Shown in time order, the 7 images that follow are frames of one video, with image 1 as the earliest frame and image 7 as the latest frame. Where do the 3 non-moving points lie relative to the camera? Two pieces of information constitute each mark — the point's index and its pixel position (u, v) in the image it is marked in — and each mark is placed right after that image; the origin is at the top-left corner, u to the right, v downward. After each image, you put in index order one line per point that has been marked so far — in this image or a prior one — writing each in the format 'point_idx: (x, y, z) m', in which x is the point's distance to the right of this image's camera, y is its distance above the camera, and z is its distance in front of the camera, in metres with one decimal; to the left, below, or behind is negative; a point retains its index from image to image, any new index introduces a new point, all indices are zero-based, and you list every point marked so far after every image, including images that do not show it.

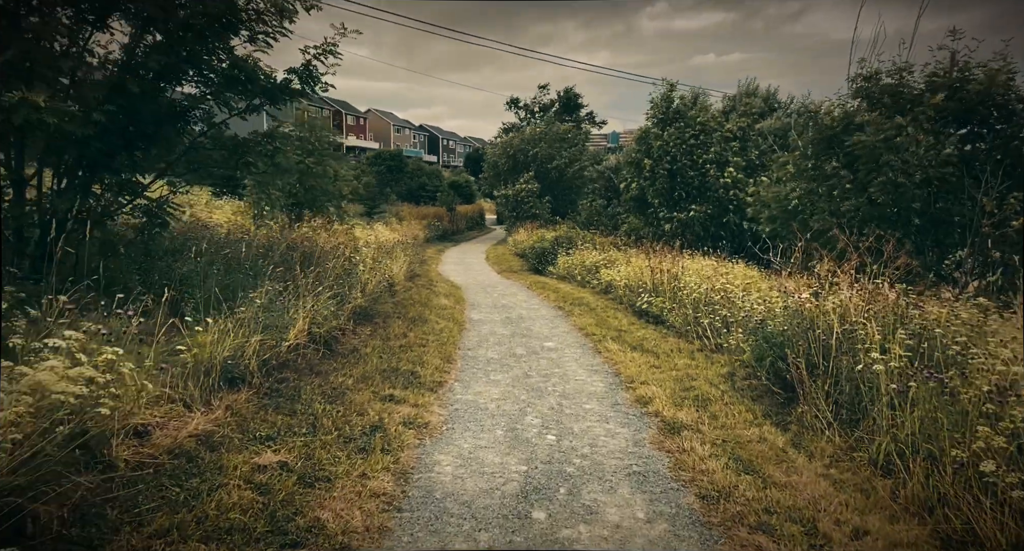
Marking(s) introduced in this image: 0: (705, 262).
0: (+3.6, +0.2, +11.8) m
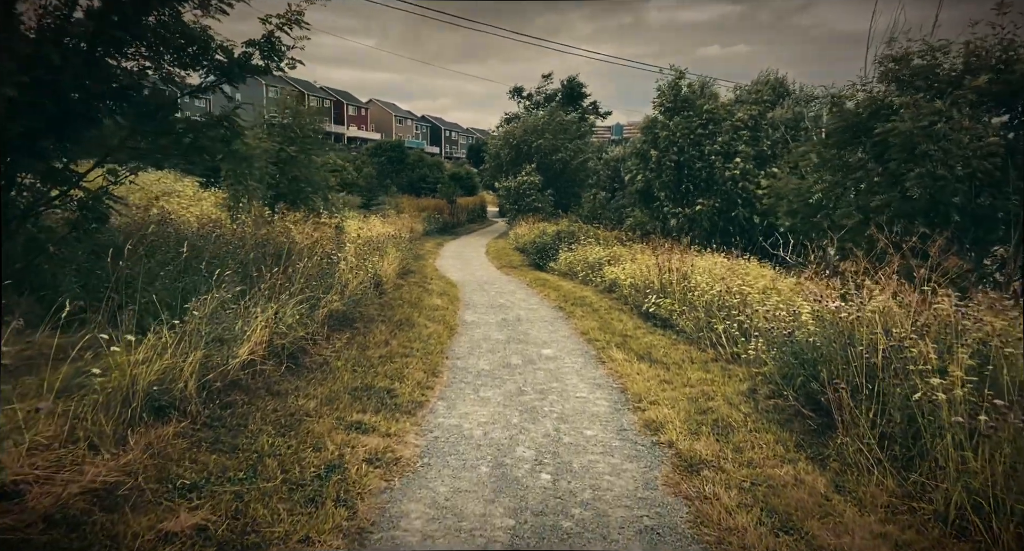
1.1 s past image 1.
0: (+3.6, +0.2, +10.9) m
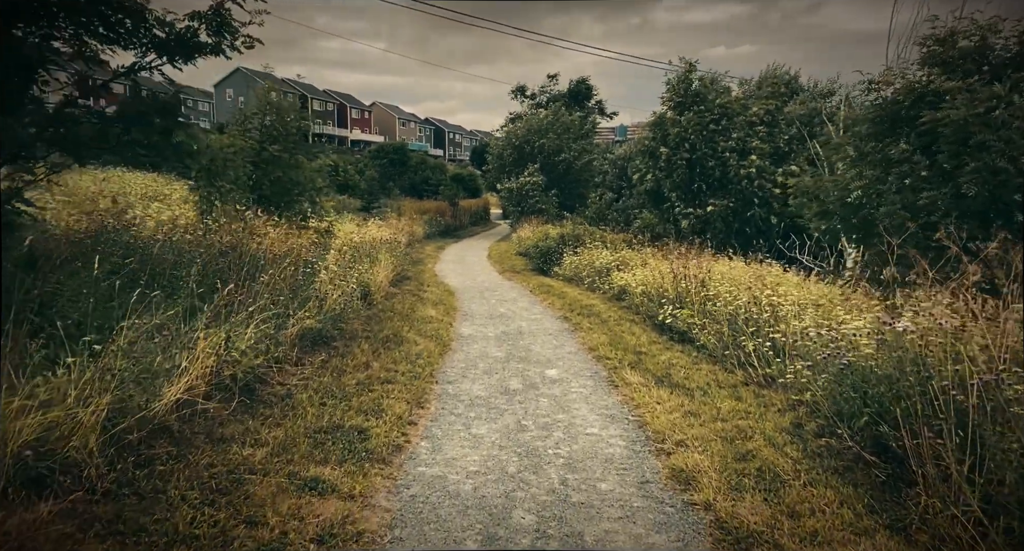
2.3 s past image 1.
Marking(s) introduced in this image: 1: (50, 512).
0: (+3.6, +0.1, +10.0) m
1: (-2.1, -1.1, +2.9) m
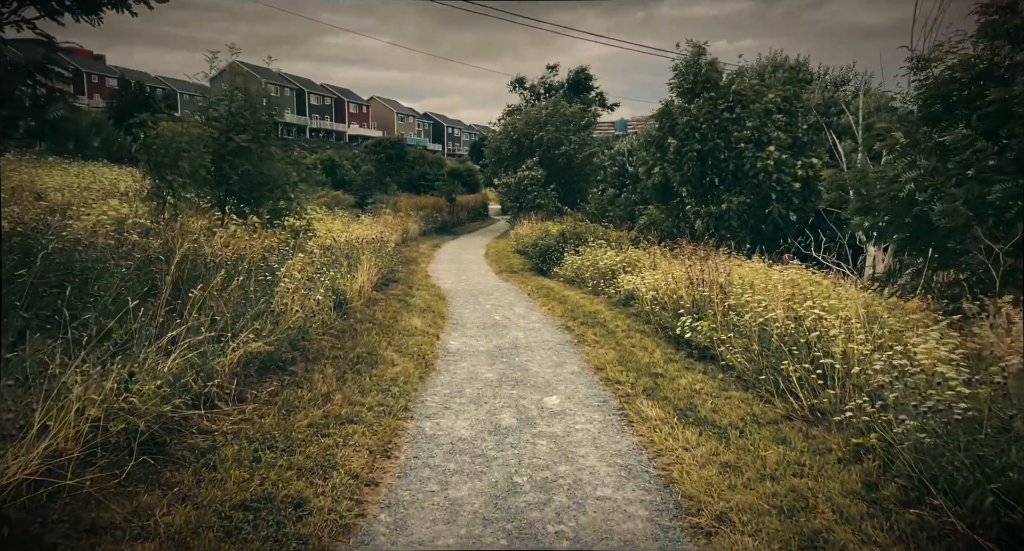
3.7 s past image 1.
0: (+3.5, +0.1, +8.8) m
1: (-2.2, -1.2, +1.8) m
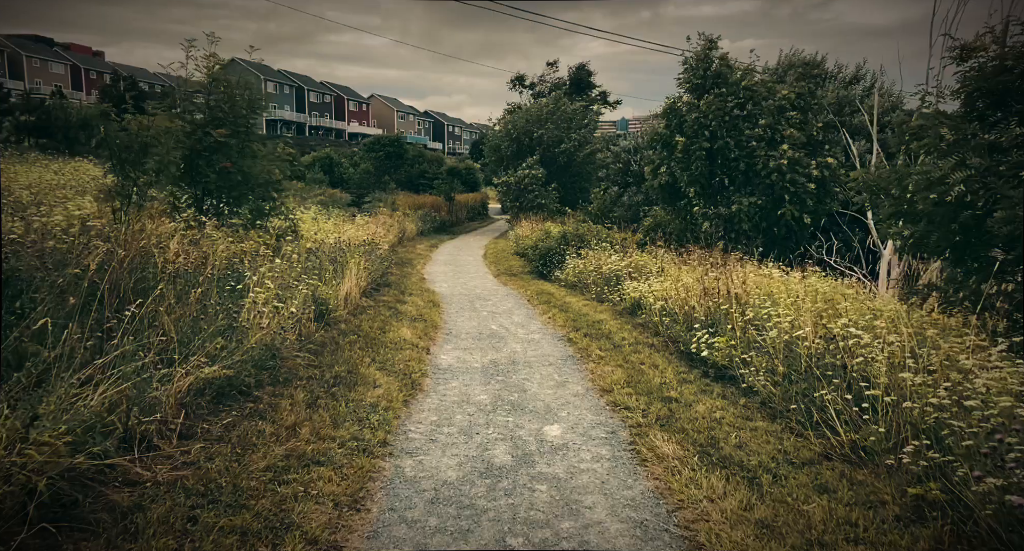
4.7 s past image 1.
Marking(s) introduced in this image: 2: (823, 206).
0: (+3.5, -0.1, +8.1) m
1: (-2.2, -1.3, +1.1) m
2: (+6.4, +1.4, +12.9) m
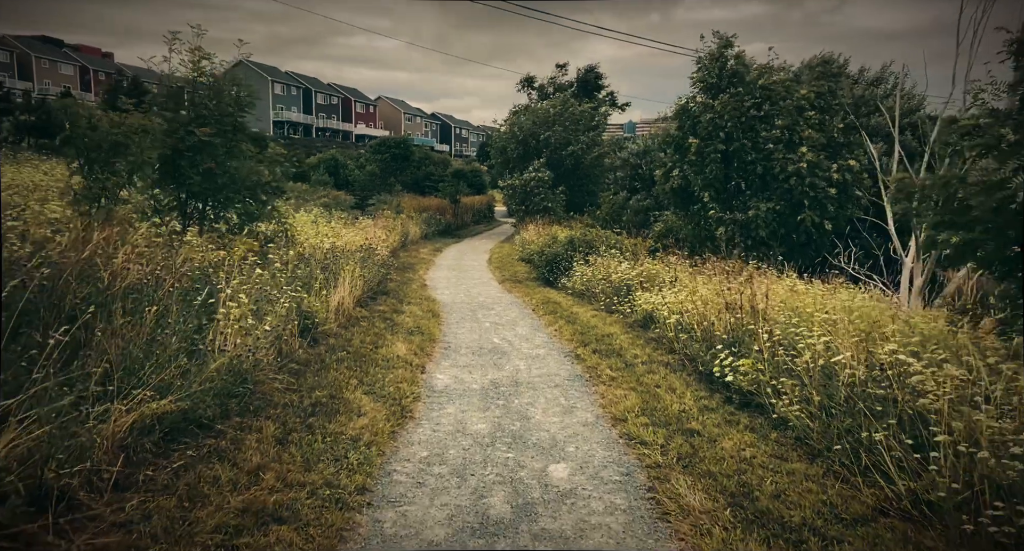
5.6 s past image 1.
0: (+3.5, -0.2, +7.5) m
1: (-2.3, -1.4, +0.4) m
2: (+6.5, +1.2, +12.2) m
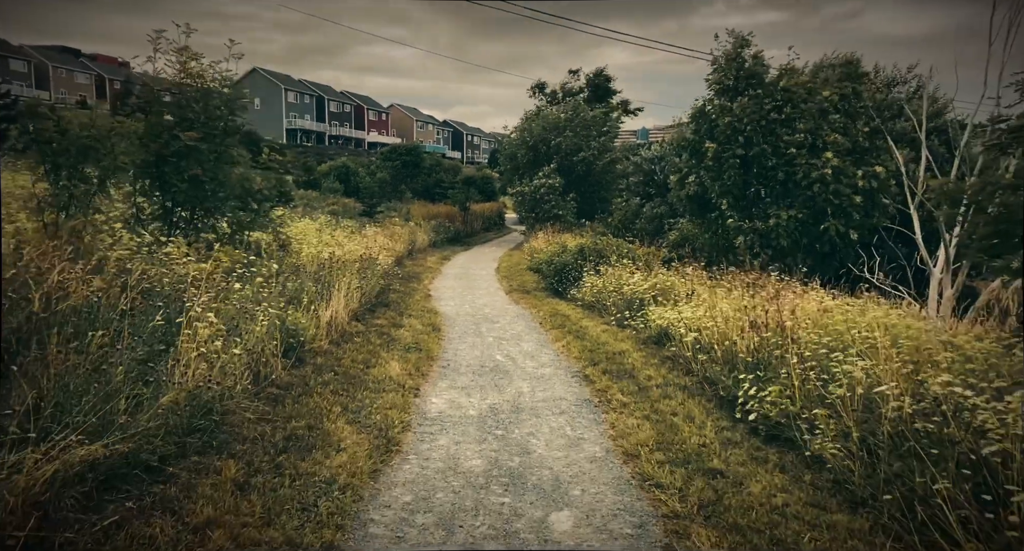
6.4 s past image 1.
0: (+3.5, -0.4, +6.8) m
1: (-2.4, -1.5, -0.1) m
2: (+6.6, +1.0, +11.5) m
